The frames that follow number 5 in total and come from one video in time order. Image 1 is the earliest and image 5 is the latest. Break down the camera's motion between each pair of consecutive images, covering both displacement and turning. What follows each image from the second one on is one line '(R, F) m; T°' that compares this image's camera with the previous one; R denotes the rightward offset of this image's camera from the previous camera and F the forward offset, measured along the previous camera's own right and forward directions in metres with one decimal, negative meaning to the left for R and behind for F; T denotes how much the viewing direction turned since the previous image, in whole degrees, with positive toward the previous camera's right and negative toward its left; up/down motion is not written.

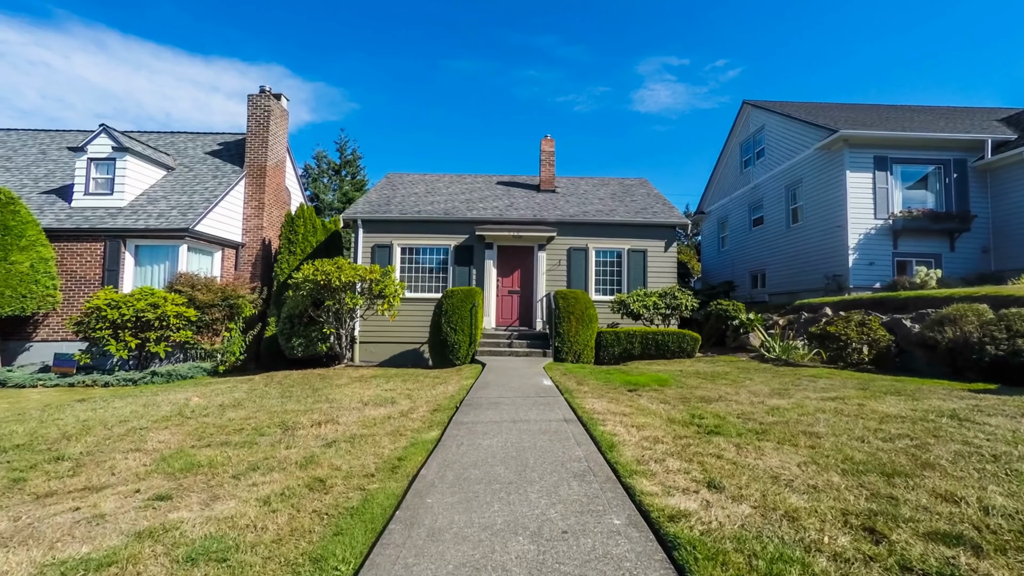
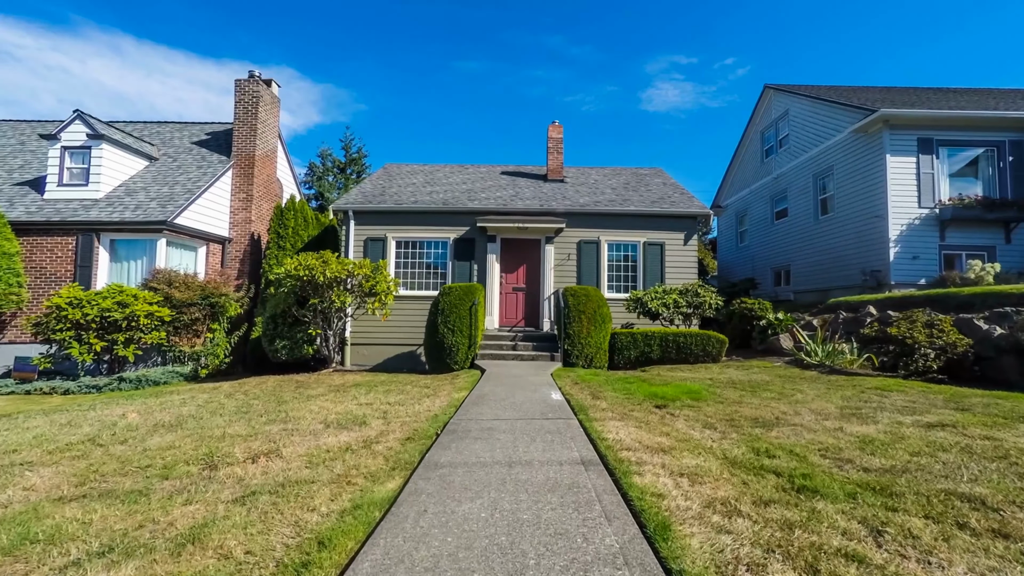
(+0.1, +1.0) m; -1°
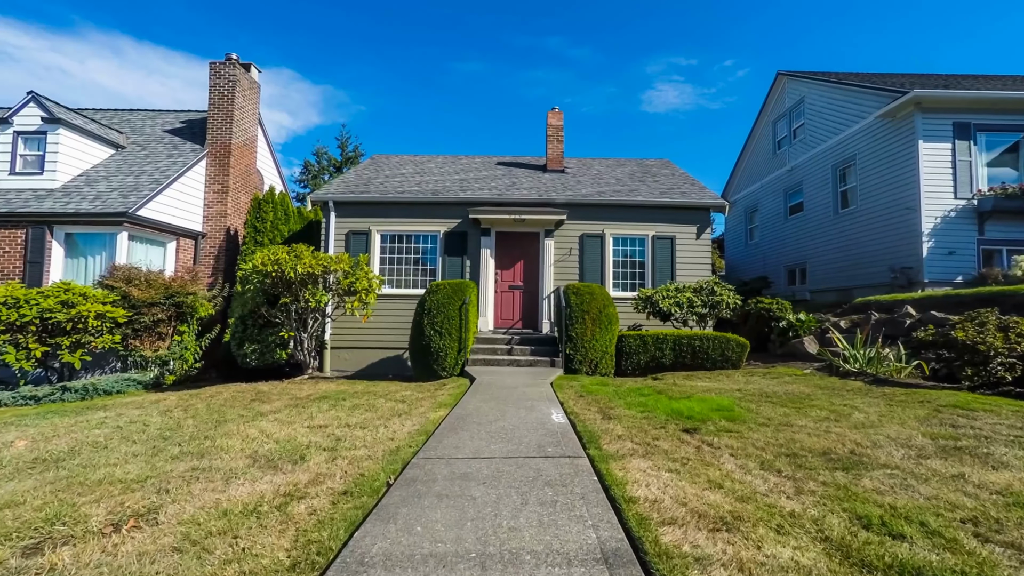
(+0.1, +0.9) m; 0°
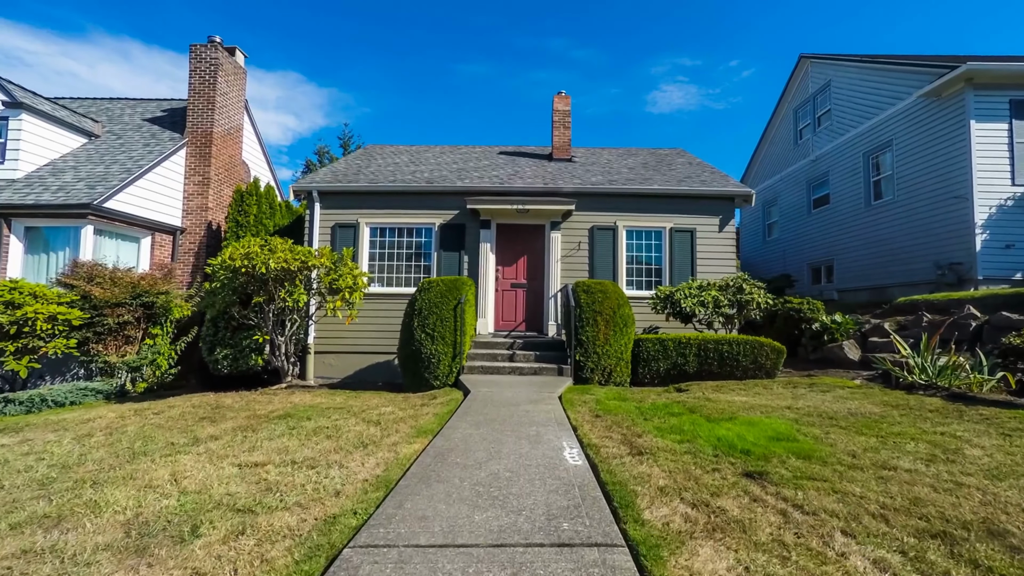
(0.0, +0.9) m; -1°
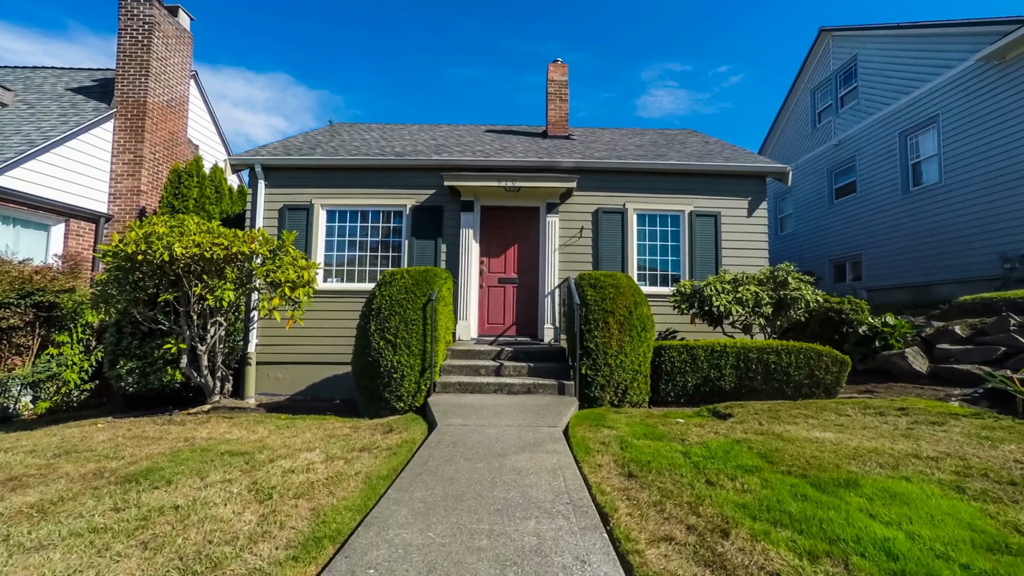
(+0.1, +1.6) m; +1°
